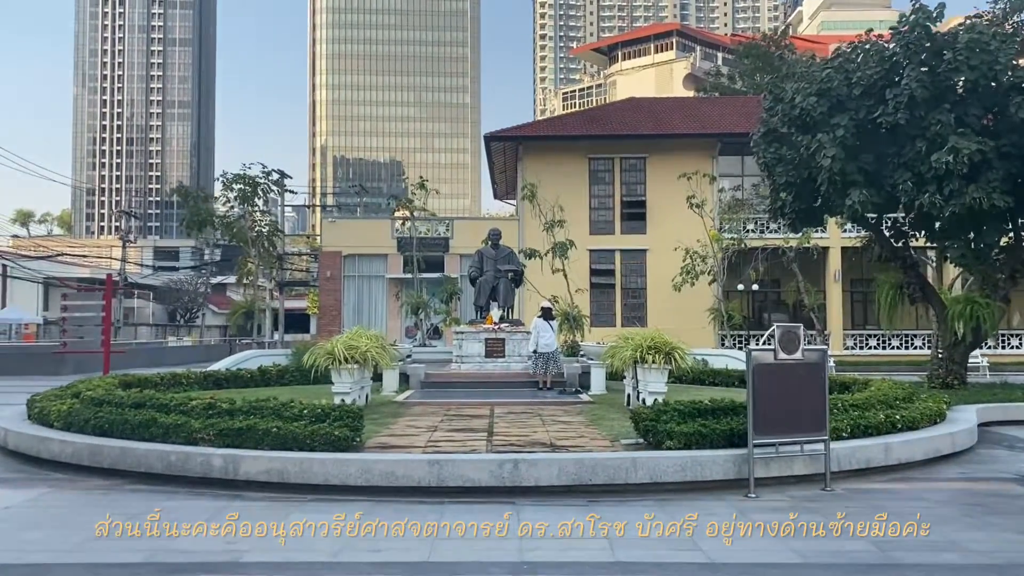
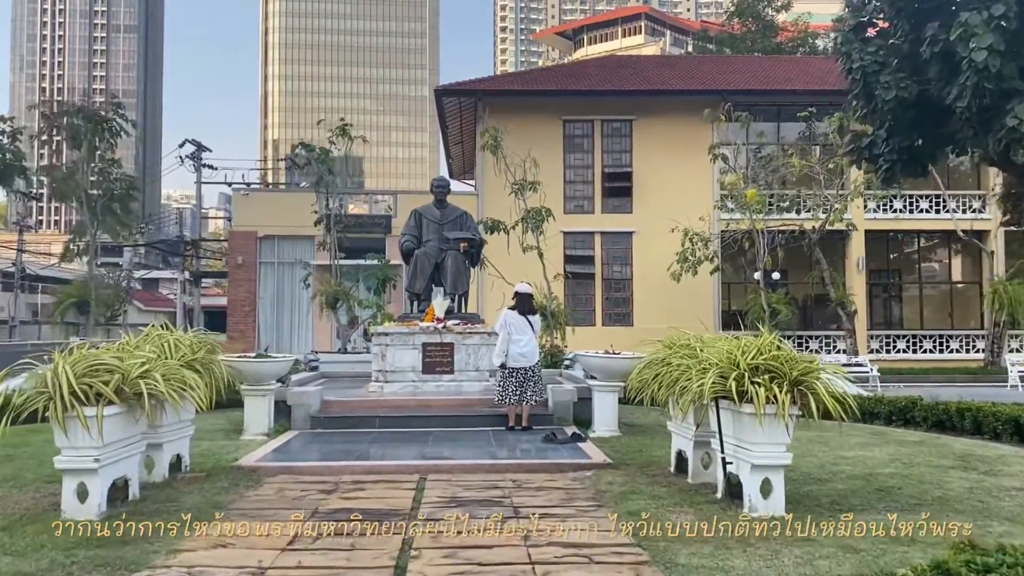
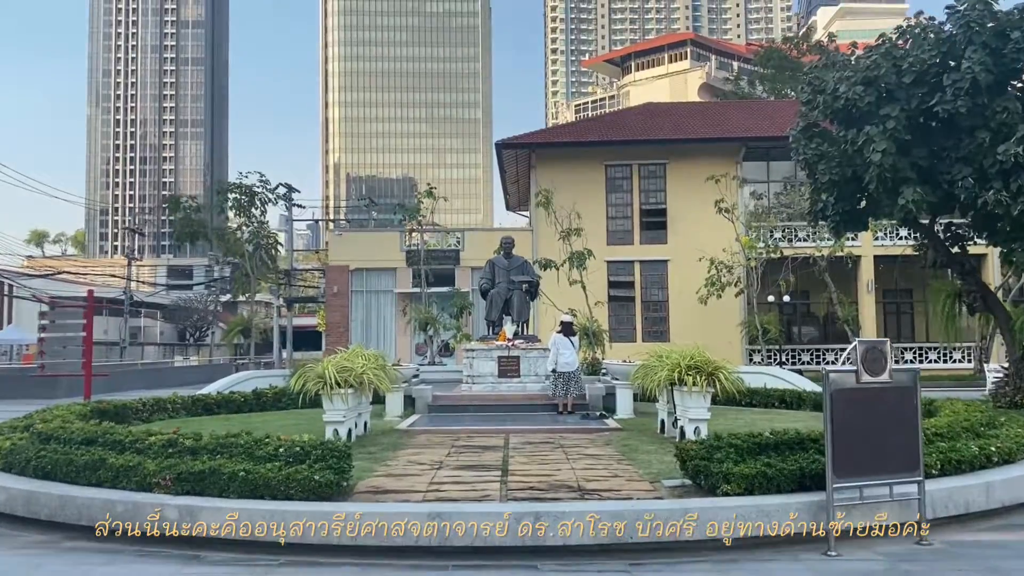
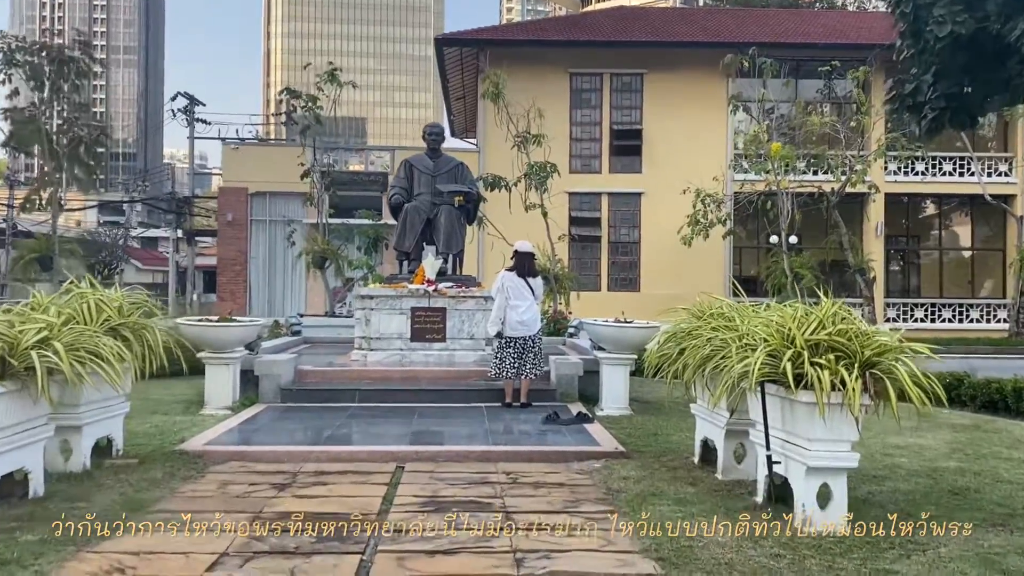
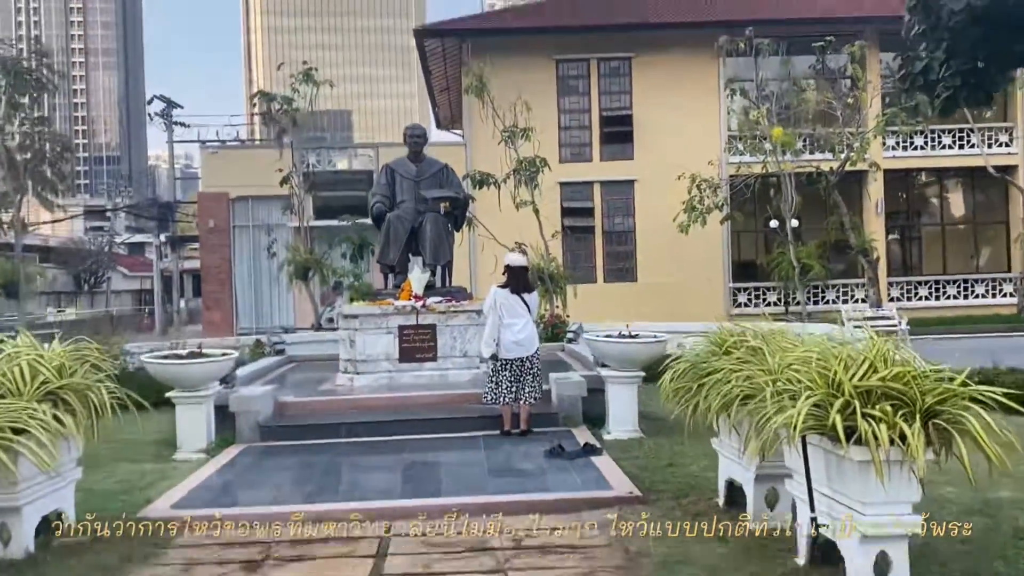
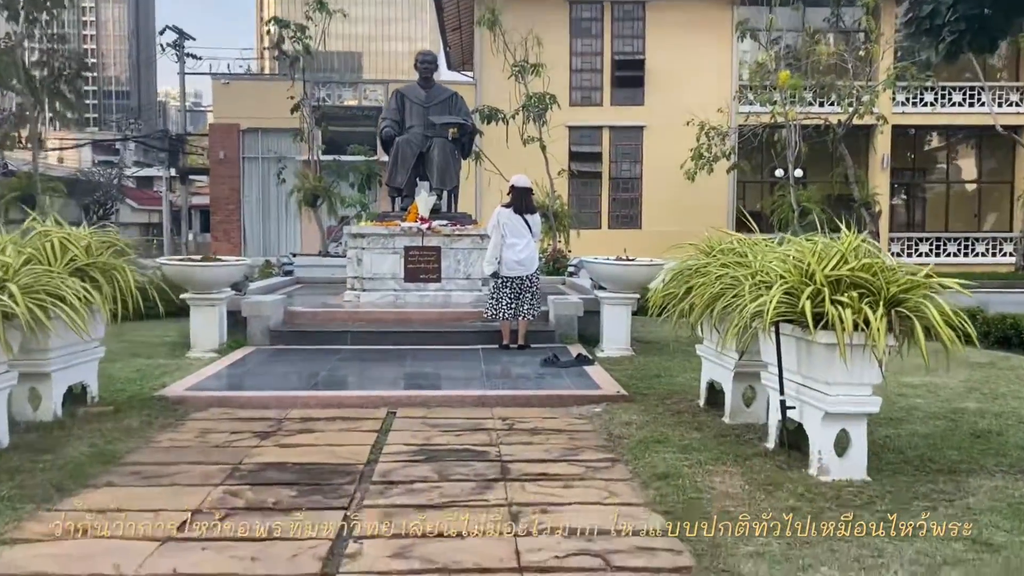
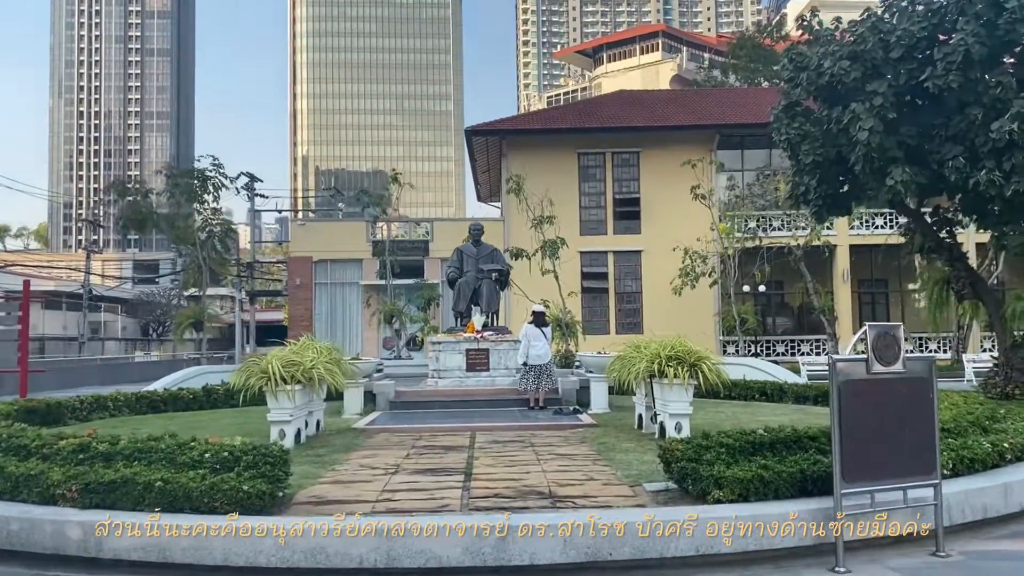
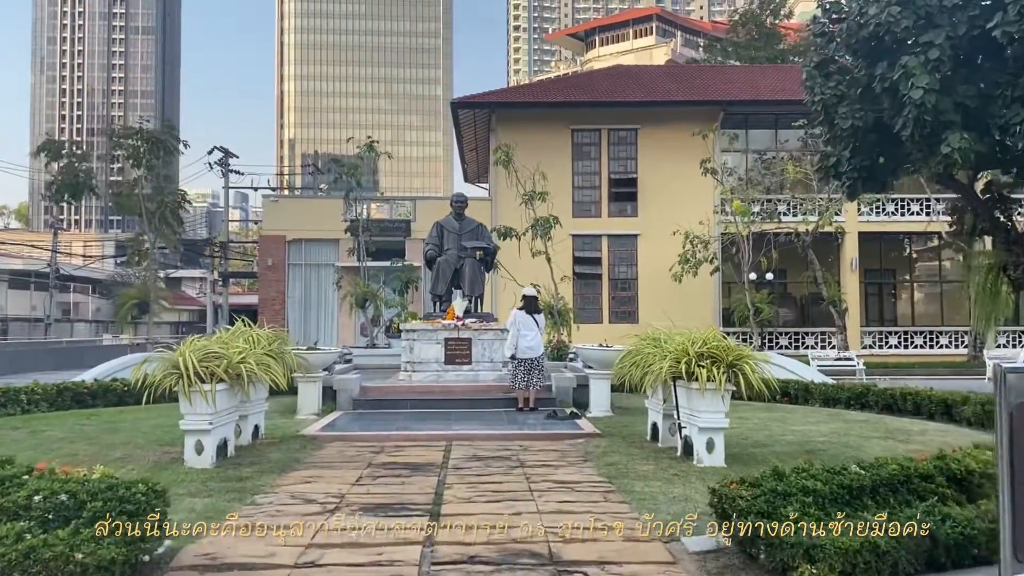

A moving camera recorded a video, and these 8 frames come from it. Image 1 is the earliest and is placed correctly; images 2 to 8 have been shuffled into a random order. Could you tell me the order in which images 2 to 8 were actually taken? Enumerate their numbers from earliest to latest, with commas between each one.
3, 7, 8, 2, 4, 6, 5
